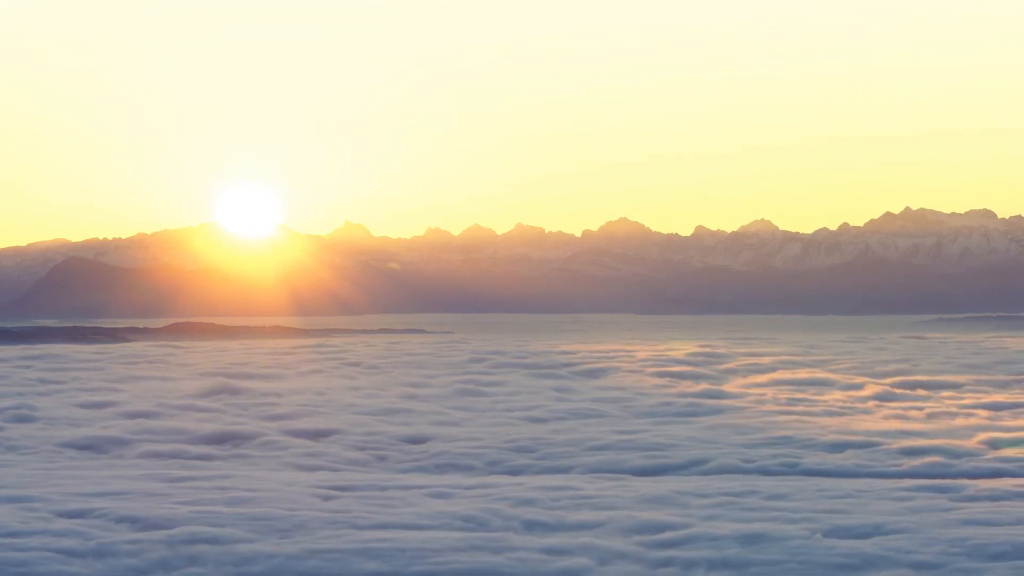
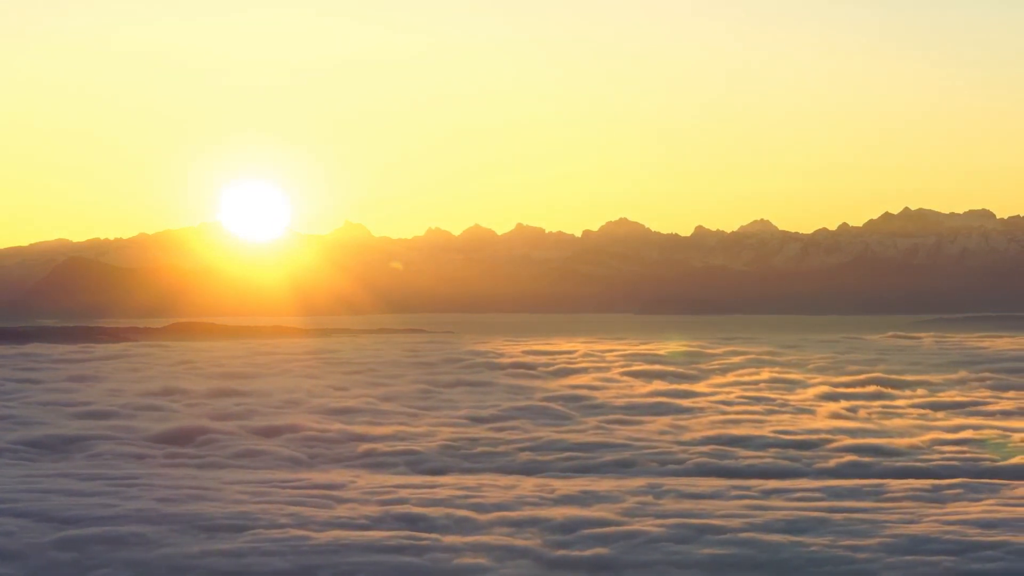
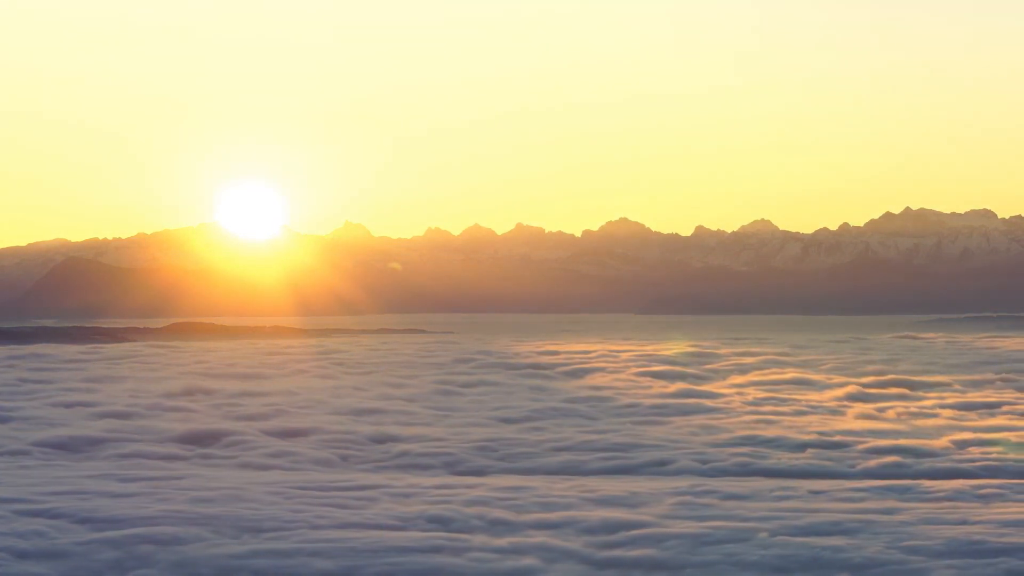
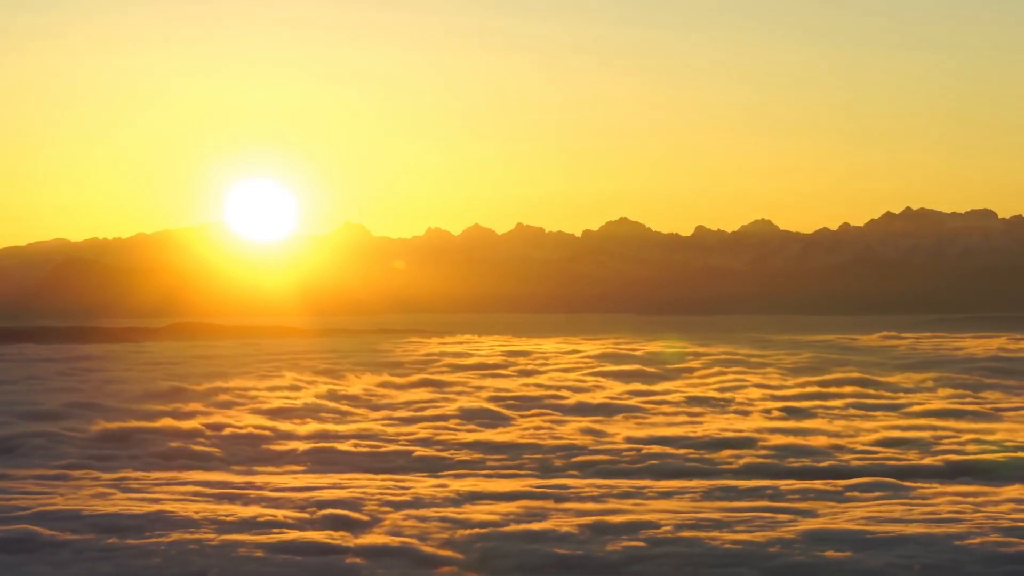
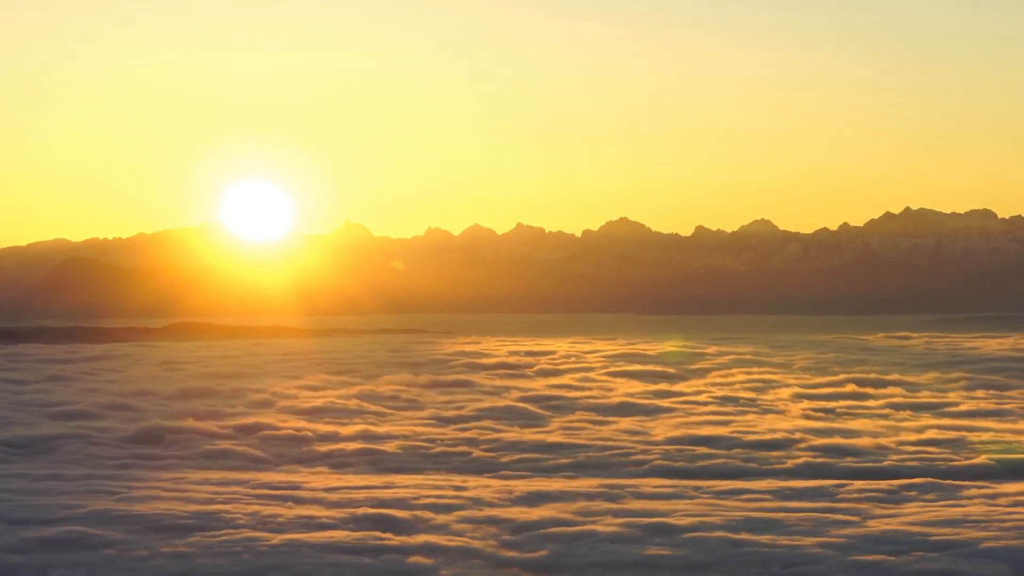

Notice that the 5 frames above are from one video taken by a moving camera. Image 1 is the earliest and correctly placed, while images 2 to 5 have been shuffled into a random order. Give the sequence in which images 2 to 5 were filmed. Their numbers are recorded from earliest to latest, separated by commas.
3, 2, 5, 4
